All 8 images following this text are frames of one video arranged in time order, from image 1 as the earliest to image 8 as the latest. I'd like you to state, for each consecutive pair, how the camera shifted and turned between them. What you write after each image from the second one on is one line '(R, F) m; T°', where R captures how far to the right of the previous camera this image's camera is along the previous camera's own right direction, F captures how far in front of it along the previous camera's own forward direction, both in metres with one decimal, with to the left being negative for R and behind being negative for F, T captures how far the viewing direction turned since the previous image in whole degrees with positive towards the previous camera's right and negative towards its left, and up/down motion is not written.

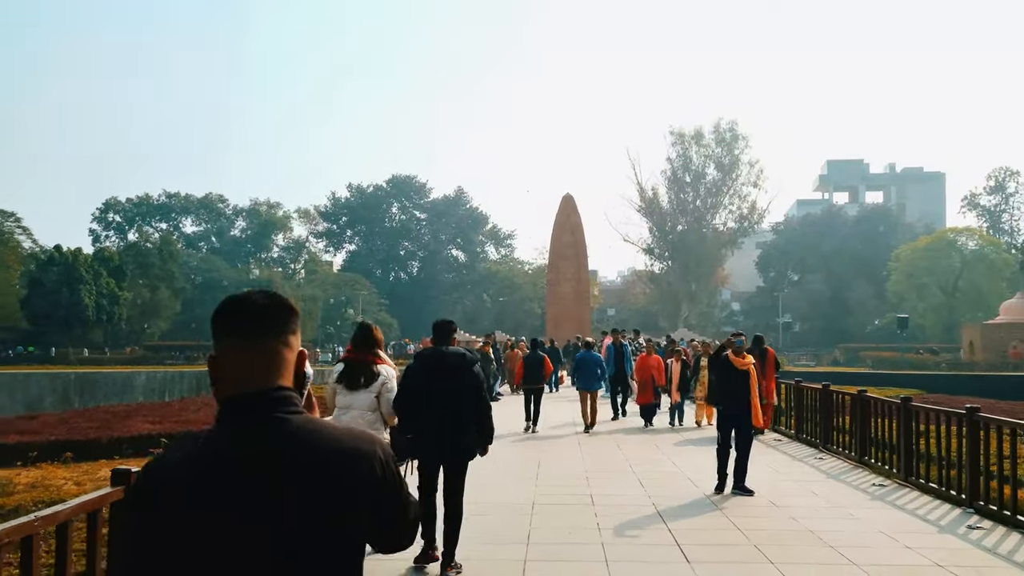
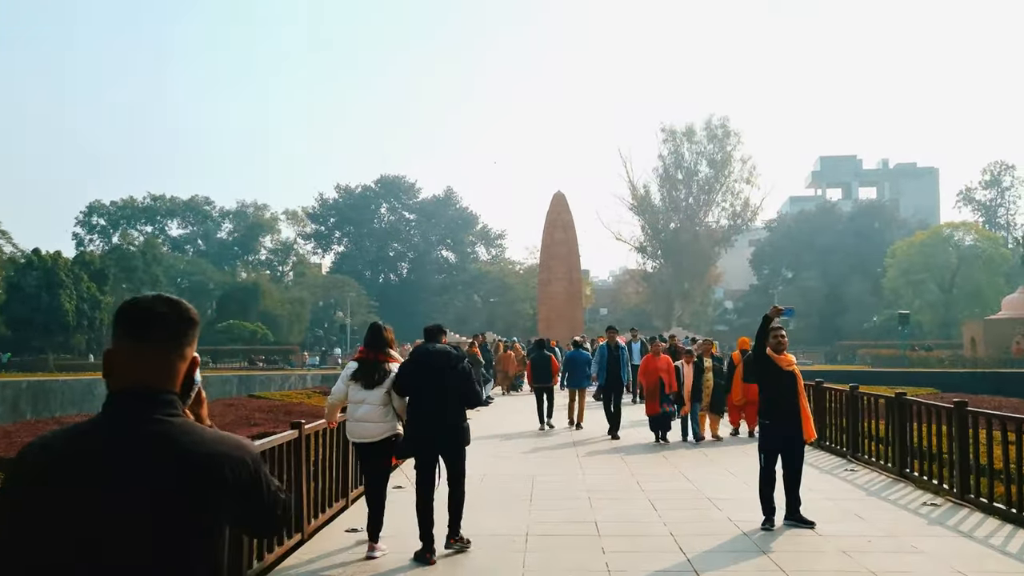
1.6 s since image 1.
(0.0, +1.2) m; +1°
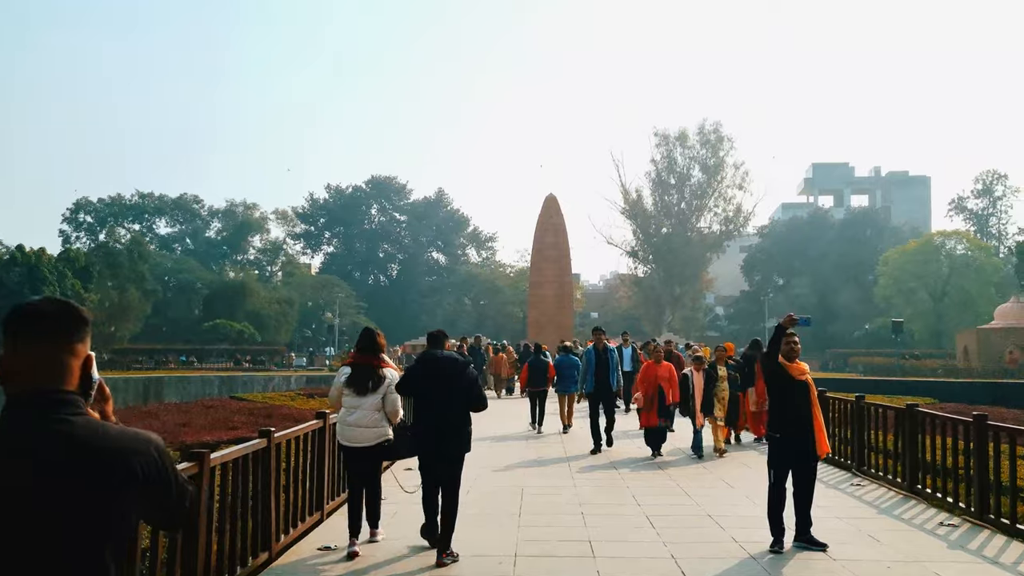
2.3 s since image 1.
(0.0, +0.5) m; +1°
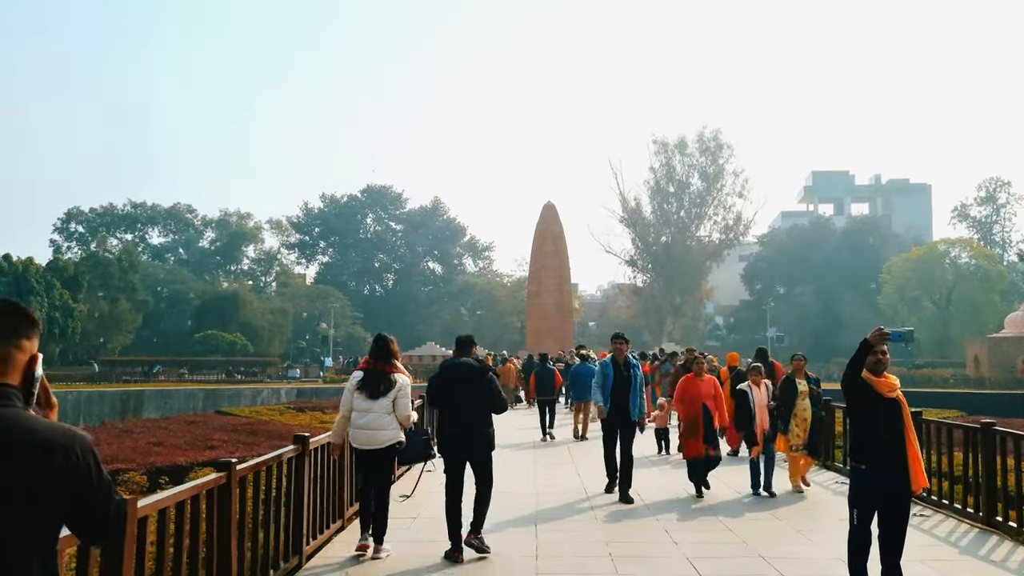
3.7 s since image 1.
(-0.1, +1.1) m; 0°
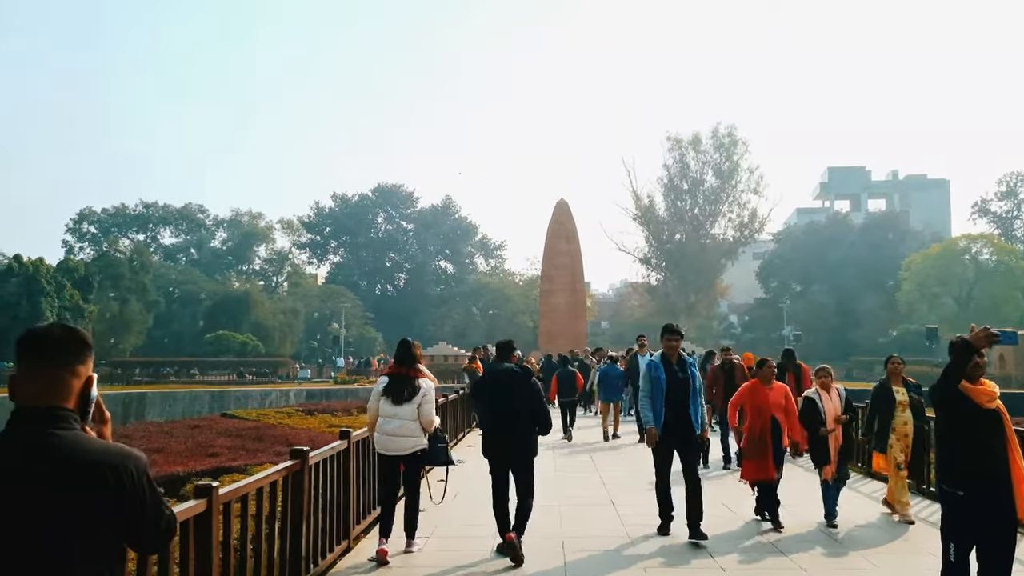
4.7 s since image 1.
(-0.1, +0.7) m; -1°
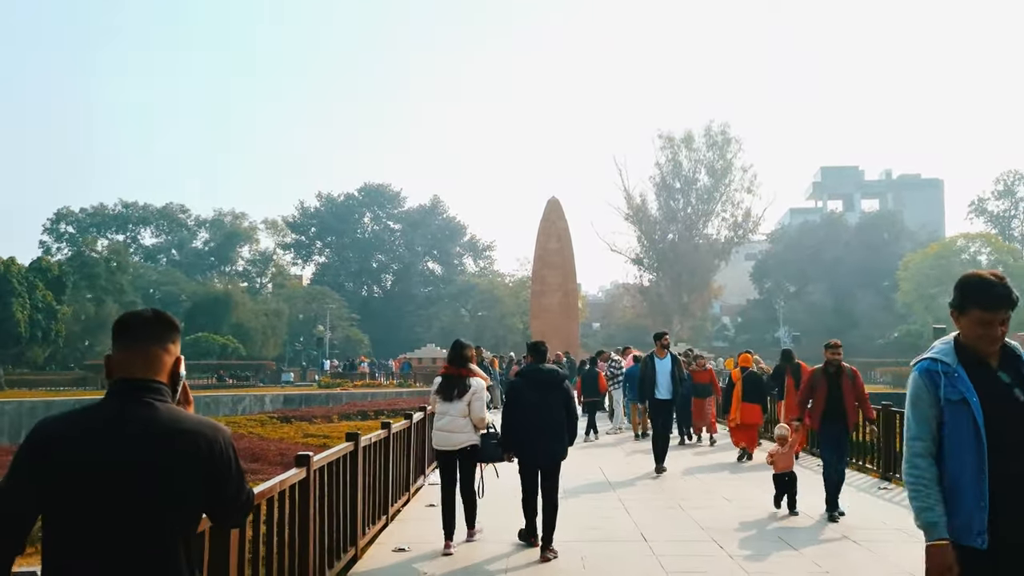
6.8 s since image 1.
(-0.1, +1.6) m; +1°
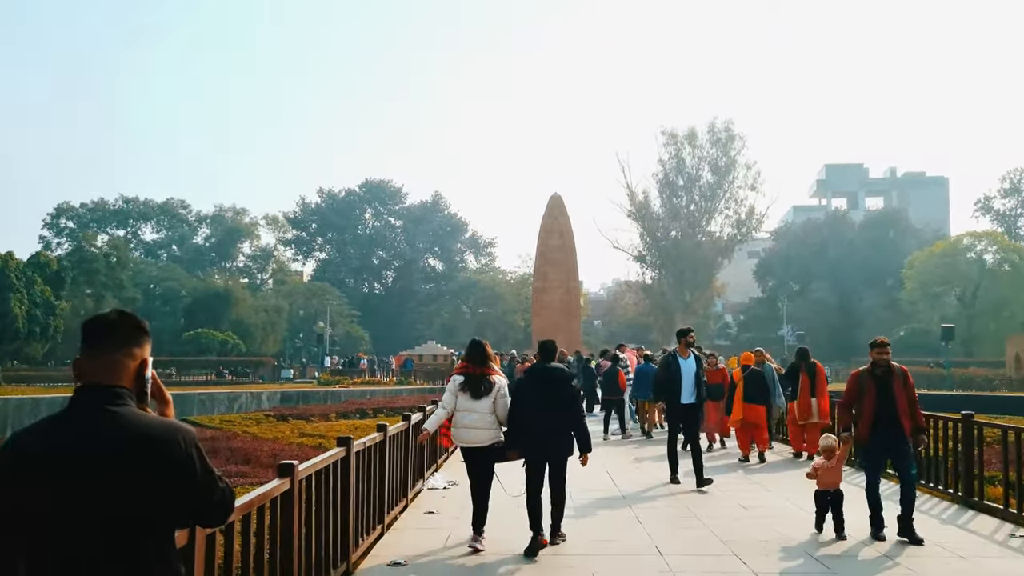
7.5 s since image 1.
(0.0, +0.5) m; 0°
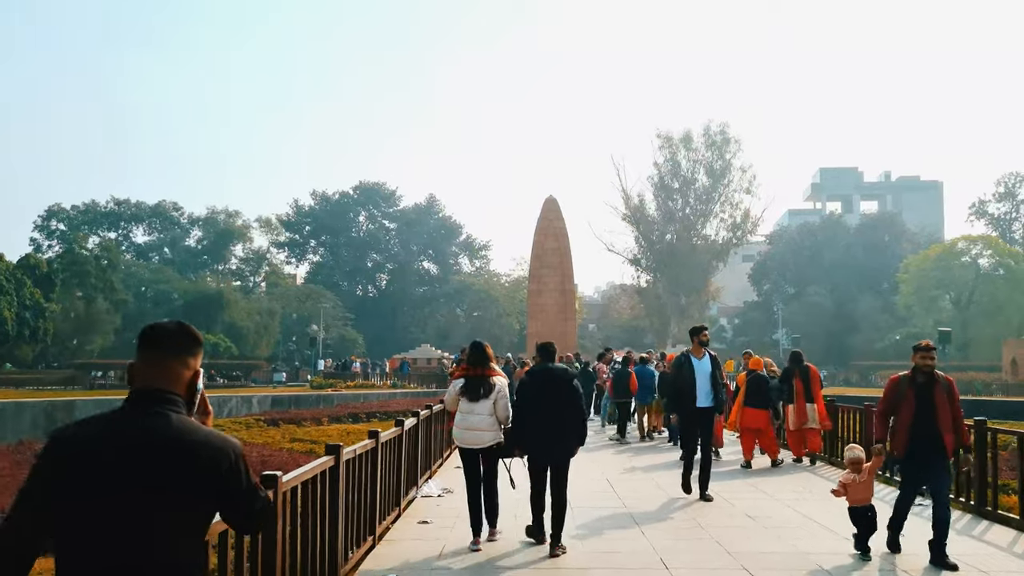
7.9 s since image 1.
(0.0, +0.3) m; 0°
